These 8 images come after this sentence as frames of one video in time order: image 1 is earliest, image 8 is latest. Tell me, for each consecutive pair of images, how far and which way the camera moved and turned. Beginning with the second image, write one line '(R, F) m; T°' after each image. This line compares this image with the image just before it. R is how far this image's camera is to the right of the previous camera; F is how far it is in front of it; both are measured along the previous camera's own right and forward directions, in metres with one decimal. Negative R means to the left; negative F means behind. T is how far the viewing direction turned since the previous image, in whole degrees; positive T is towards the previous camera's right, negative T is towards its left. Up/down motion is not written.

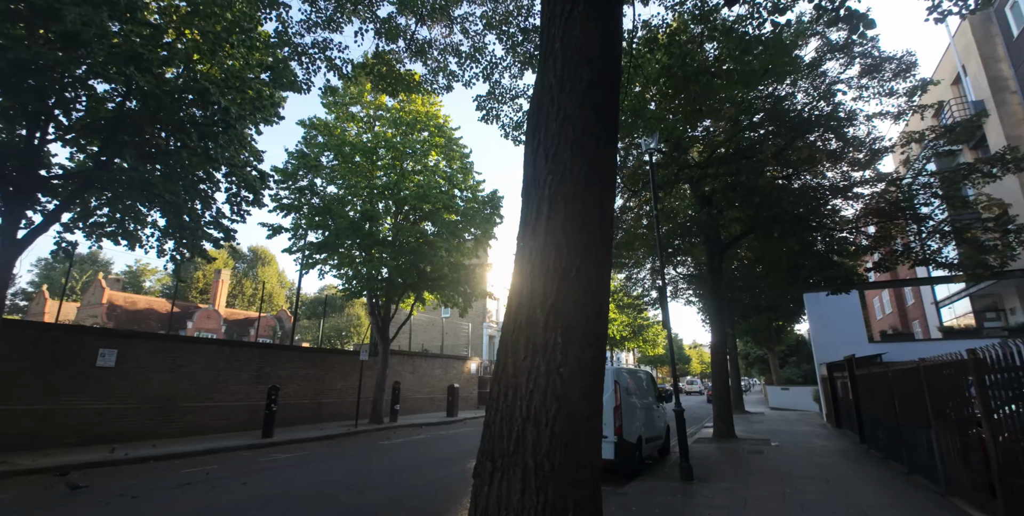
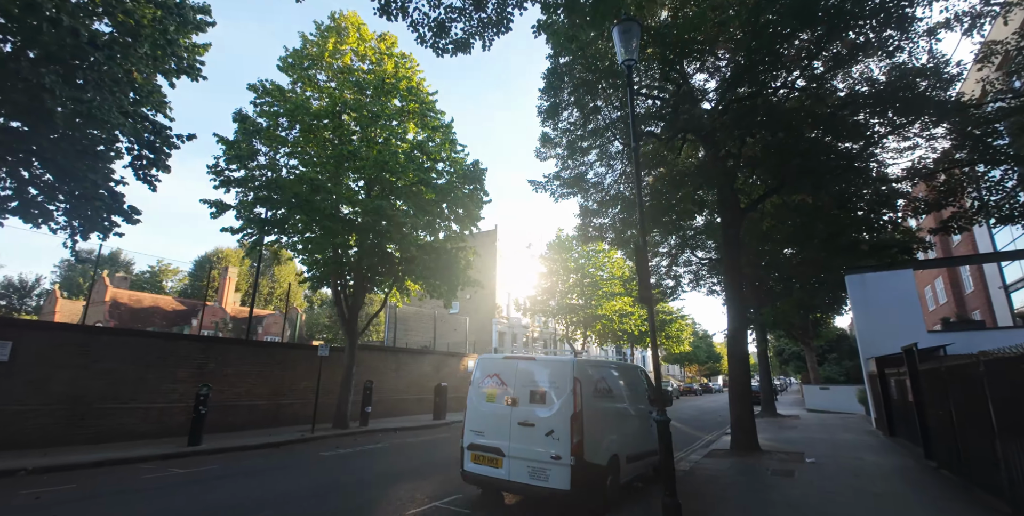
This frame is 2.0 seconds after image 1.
(+1.5, +2.5) m; -3°
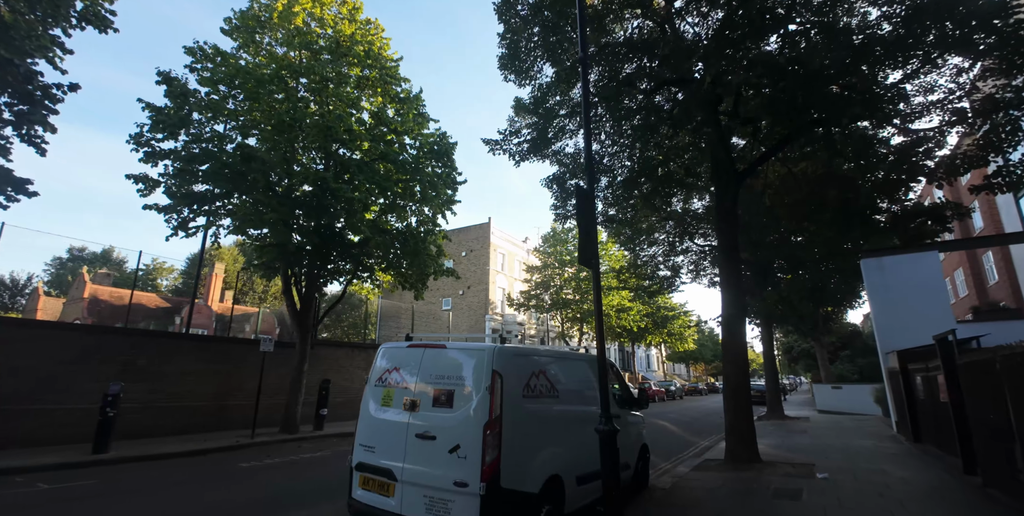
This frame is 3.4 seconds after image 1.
(+1.1, +1.7) m; -1°
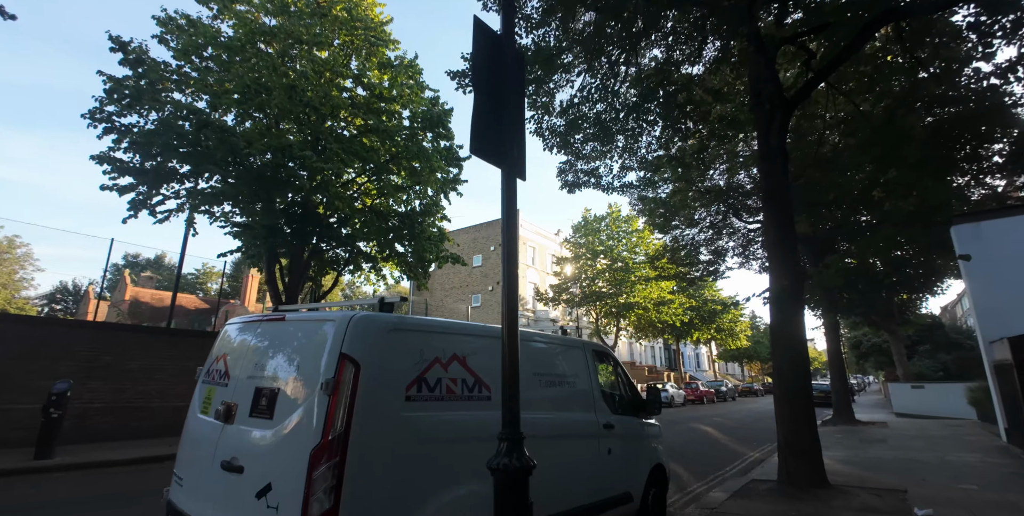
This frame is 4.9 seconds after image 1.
(+1.0, +2.0) m; -5°
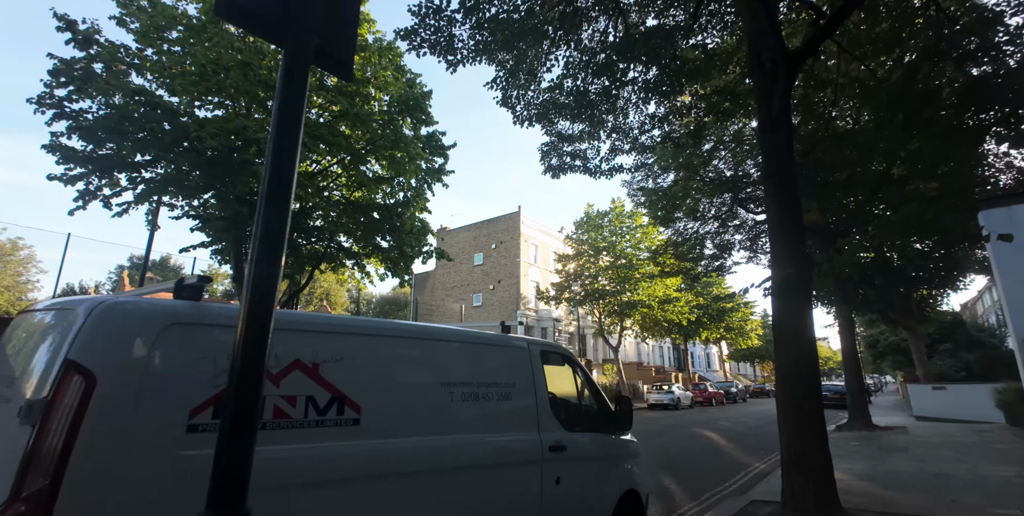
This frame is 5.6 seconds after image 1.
(+0.7, +0.9) m; -1°
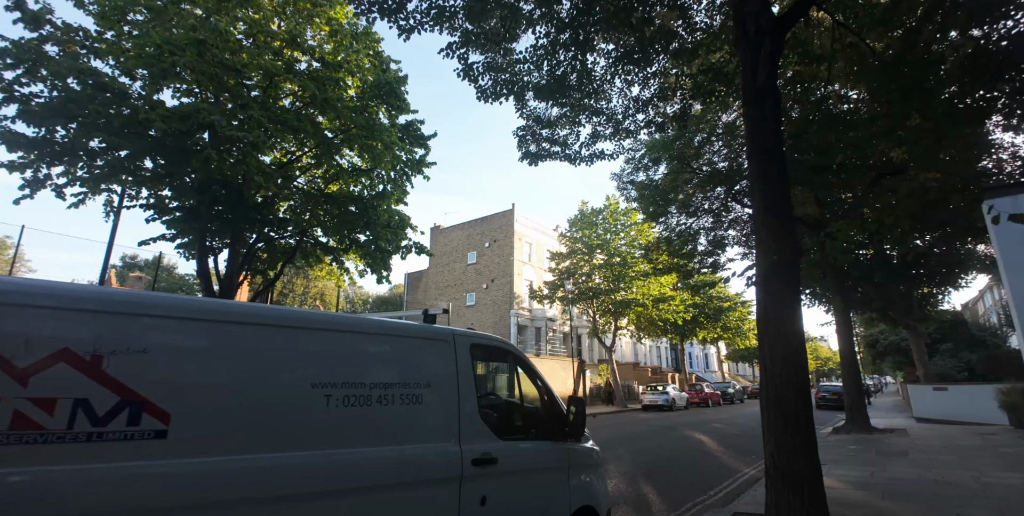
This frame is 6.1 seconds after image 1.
(+0.5, +0.6) m; 0°
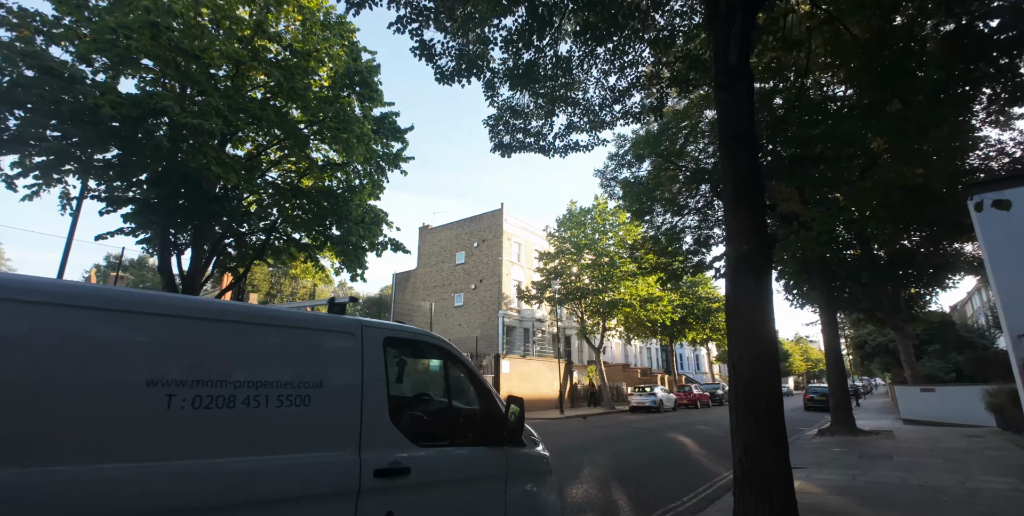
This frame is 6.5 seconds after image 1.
(+0.4, +0.4) m; +1°
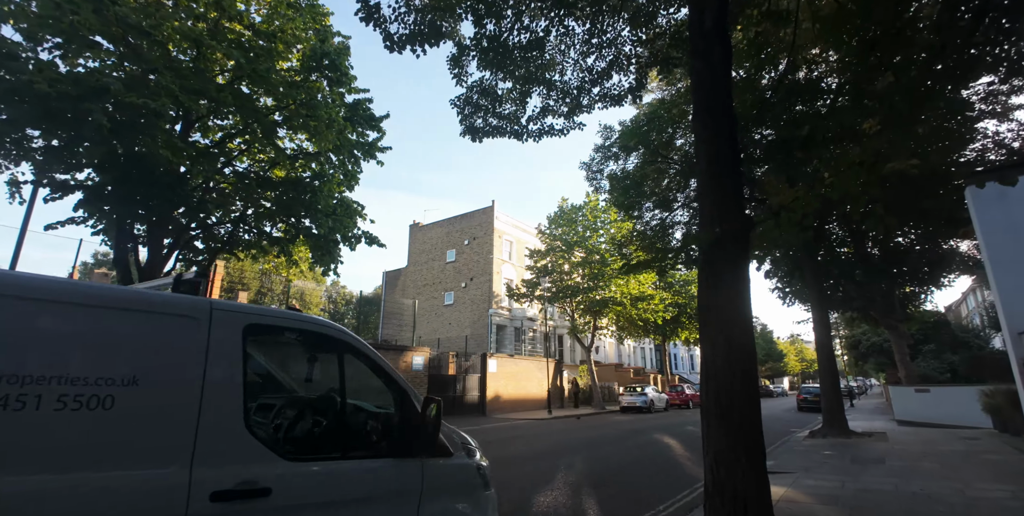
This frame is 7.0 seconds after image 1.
(+0.5, +0.5) m; 0°
